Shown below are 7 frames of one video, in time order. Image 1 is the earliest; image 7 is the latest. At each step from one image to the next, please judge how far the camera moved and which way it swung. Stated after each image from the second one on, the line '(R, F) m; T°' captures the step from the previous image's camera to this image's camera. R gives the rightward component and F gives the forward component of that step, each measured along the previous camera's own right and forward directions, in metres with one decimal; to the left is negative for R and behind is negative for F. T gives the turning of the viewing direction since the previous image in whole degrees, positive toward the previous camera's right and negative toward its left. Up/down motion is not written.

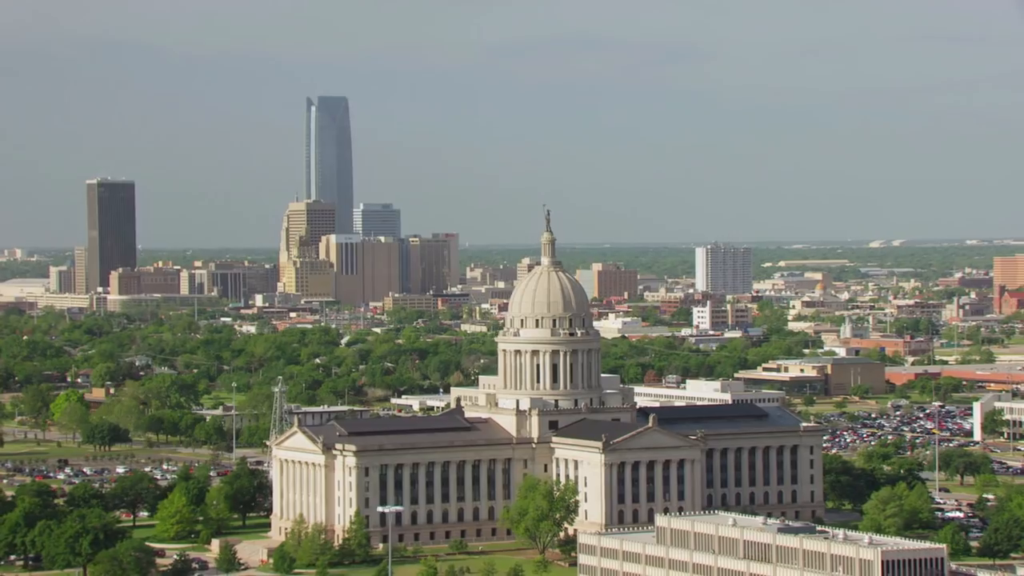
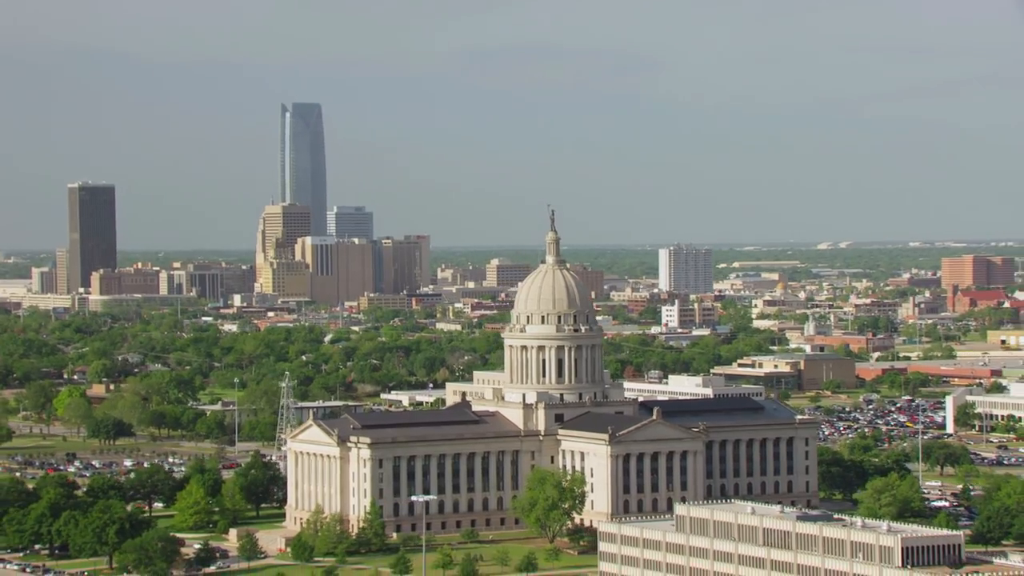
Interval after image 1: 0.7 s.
(-4.1, -3.2) m; +3°
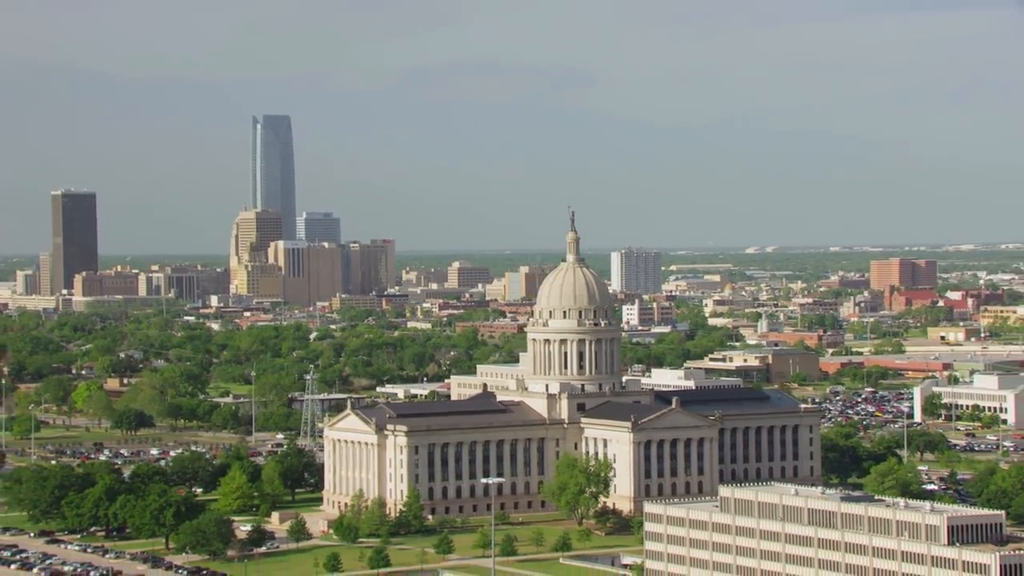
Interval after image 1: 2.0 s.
(-7.8, -5.3) m; +4°
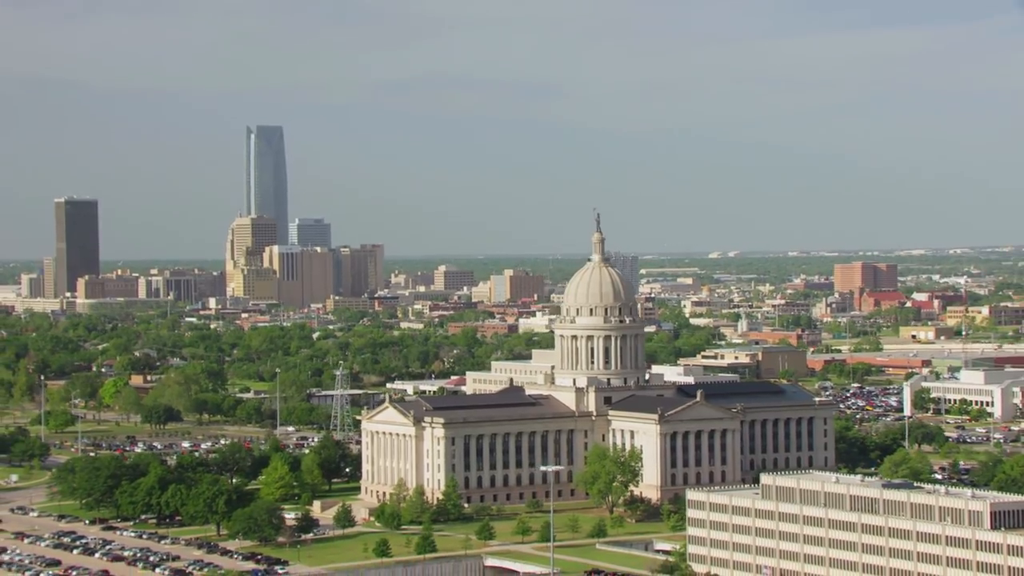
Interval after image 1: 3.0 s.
(-6.0, -4.0) m; +3°
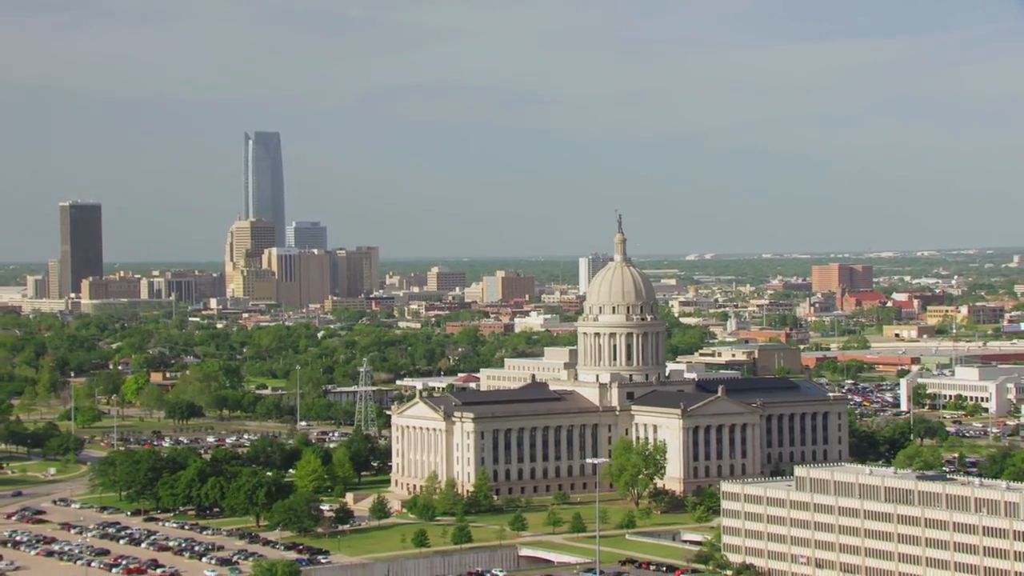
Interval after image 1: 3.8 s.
(-4.8, -2.6) m; +2°
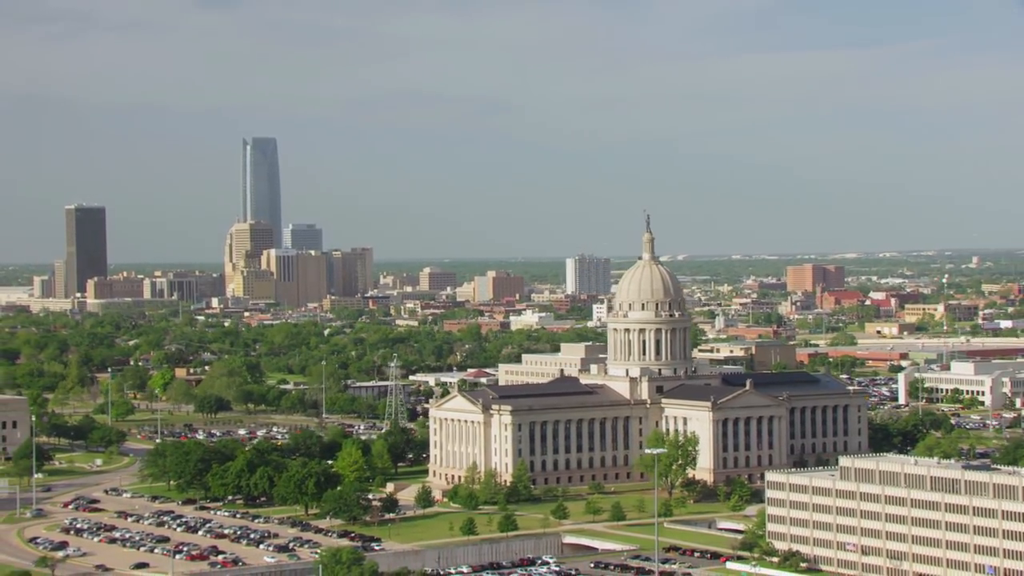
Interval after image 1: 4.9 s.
(-6.4, -2.7) m; +3°
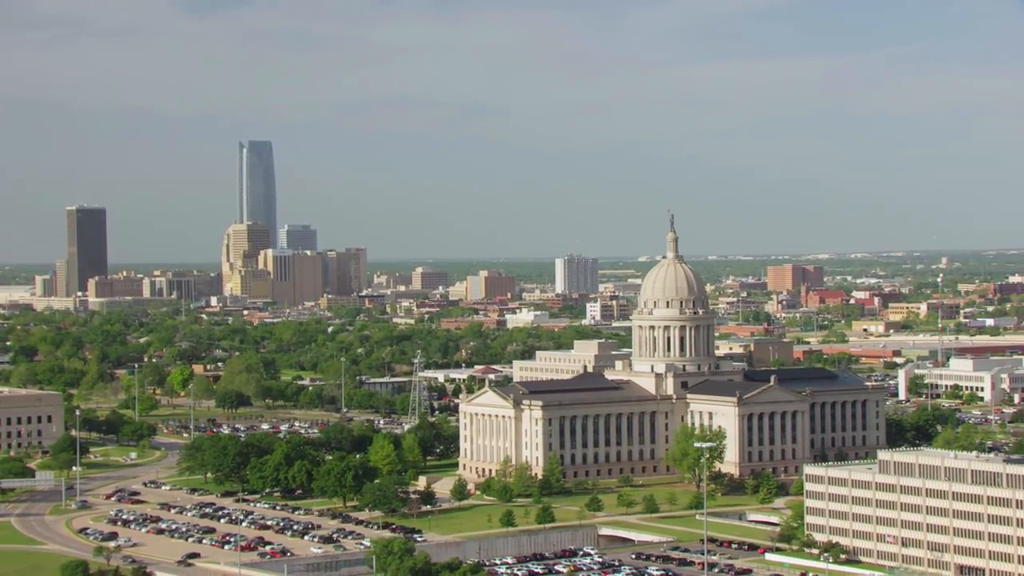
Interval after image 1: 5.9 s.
(-5.5, -1.2) m; +2°
